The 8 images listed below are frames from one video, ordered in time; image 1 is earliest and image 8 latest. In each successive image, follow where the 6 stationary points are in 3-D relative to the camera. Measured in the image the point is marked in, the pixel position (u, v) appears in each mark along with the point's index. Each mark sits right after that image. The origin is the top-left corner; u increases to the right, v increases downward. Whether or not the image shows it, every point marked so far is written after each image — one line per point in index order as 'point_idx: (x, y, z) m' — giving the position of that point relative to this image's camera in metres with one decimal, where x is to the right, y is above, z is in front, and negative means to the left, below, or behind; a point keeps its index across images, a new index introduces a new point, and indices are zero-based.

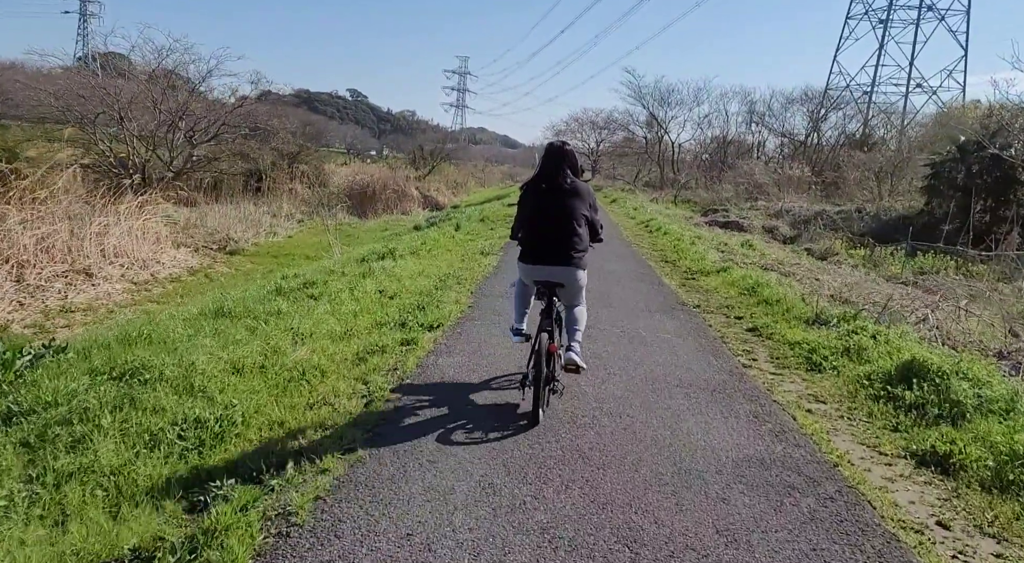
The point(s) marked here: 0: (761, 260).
0: (+5.0, +0.5, +15.8) m
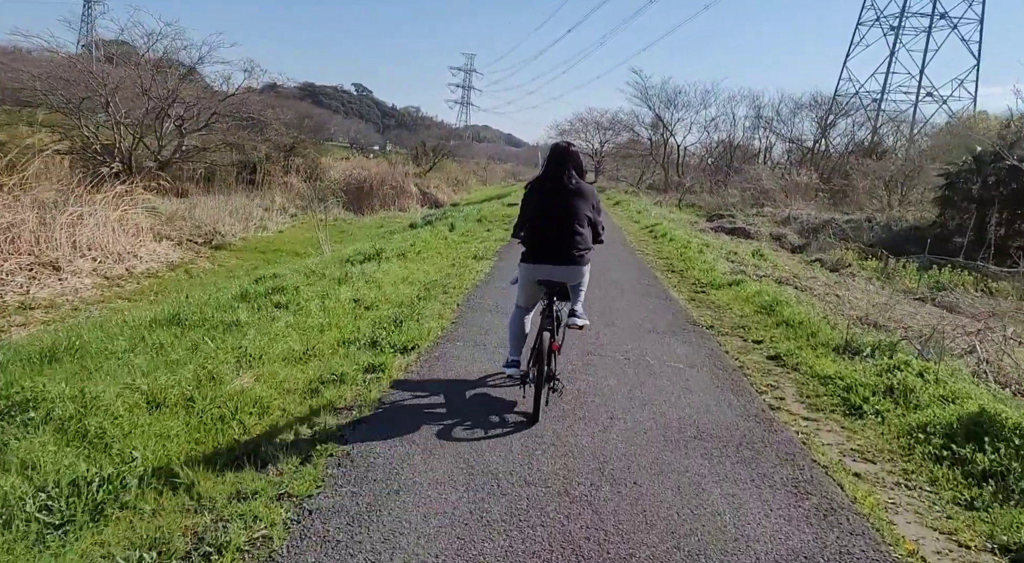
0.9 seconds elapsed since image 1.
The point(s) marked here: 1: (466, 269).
0: (+4.9, +0.2, +14.8) m
1: (-0.7, +0.2, +11.6) m
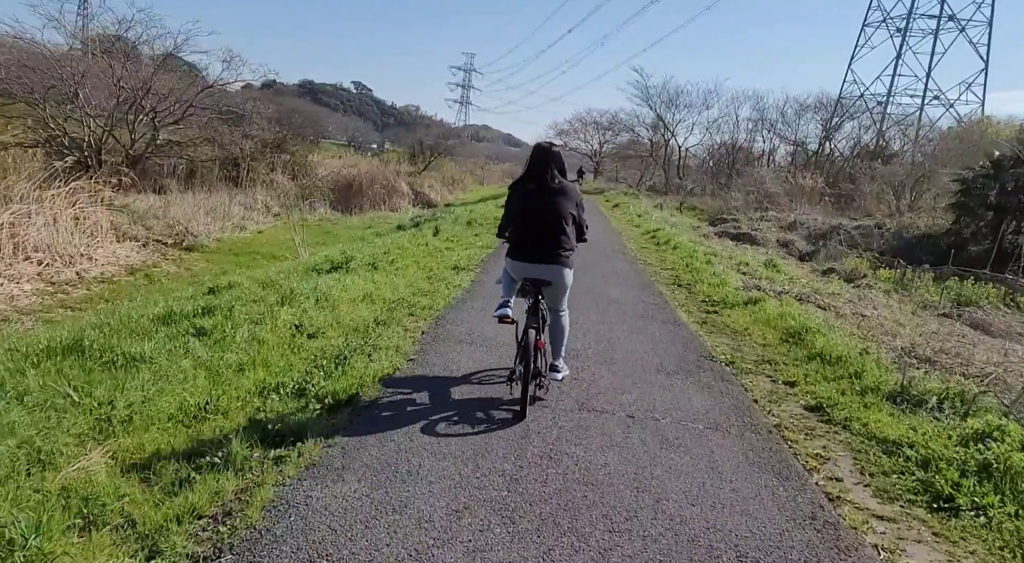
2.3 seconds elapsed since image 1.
0: (+4.7, -0.1, +13.3) m
1: (-0.9, 0.0, +10.0) m
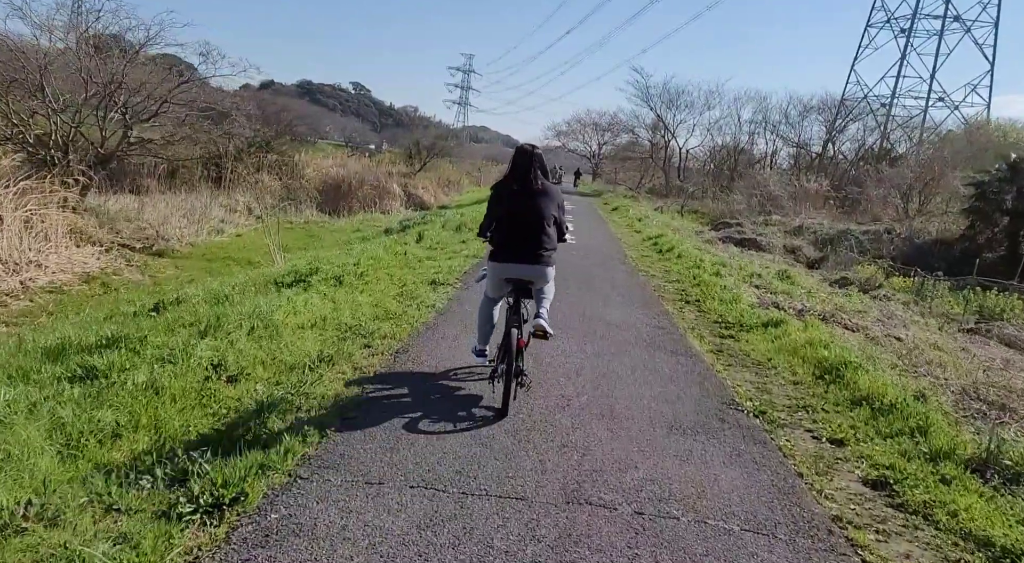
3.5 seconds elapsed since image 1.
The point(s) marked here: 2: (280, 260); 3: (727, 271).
0: (+4.5, -0.3, +11.9) m
1: (-1.1, -0.2, +8.6) m
2: (-5.4, +0.5, +18.1) m
3: (+3.9, +0.2, +14.3) m
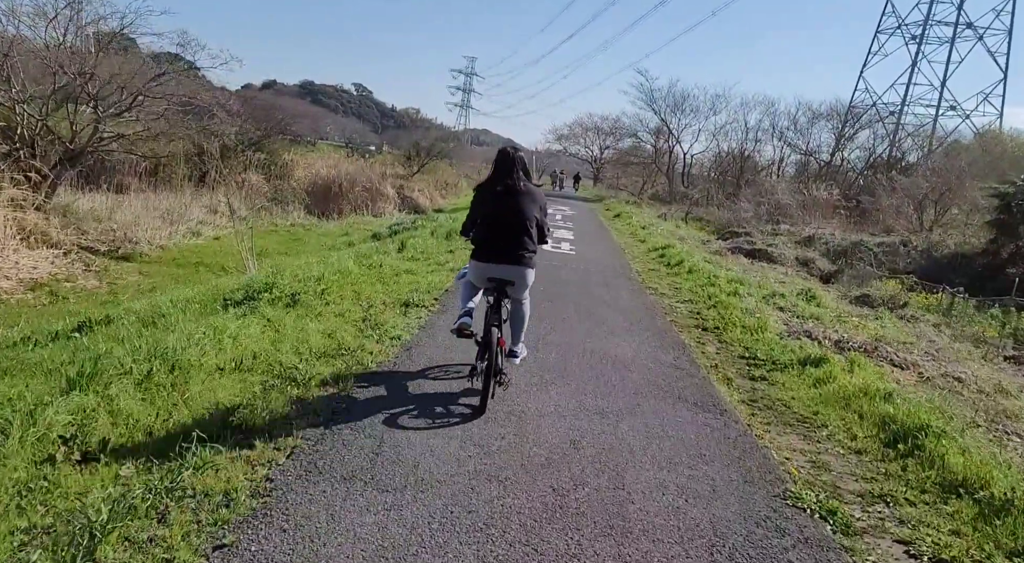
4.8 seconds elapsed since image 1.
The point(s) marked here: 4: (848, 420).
0: (+4.3, -0.6, +10.4) m
1: (-1.2, -0.5, +7.1) m
2: (-5.5, +0.3, +16.5) m
3: (+3.8, -0.1, +12.7) m
4: (+2.6, -1.0, +5.8) m
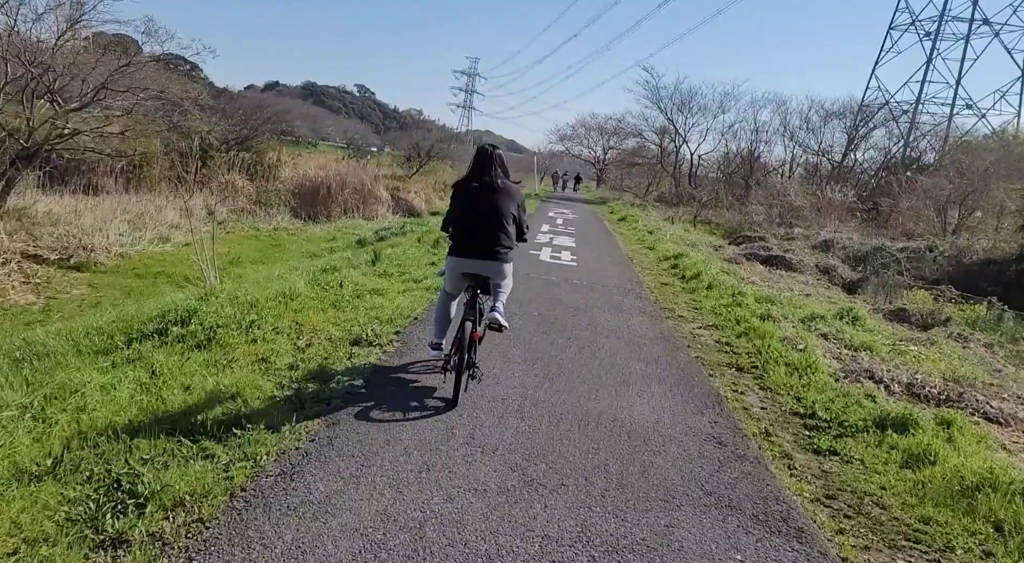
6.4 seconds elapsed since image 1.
0: (+4.2, -0.9, +8.4) m
1: (-1.4, -0.7, +5.1) m
2: (-5.6, +0.1, +14.6) m
3: (+3.7, -0.4, +10.7) m
4: (+2.4, -1.3, +3.9) m
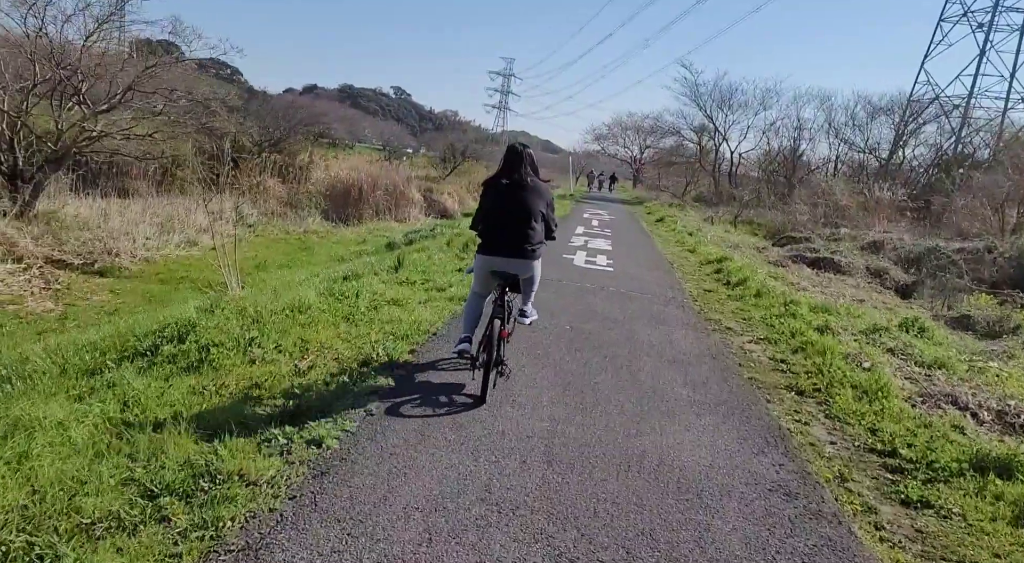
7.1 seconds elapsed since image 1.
0: (+4.5, -1.0, +7.4) m
1: (-1.3, -0.8, +4.4) m
2: (-5.0, 0.0, +14.1) m
3: (+4.1, -0.5, +9.8) m
4: (+2.5, -1.4, +3.0) m
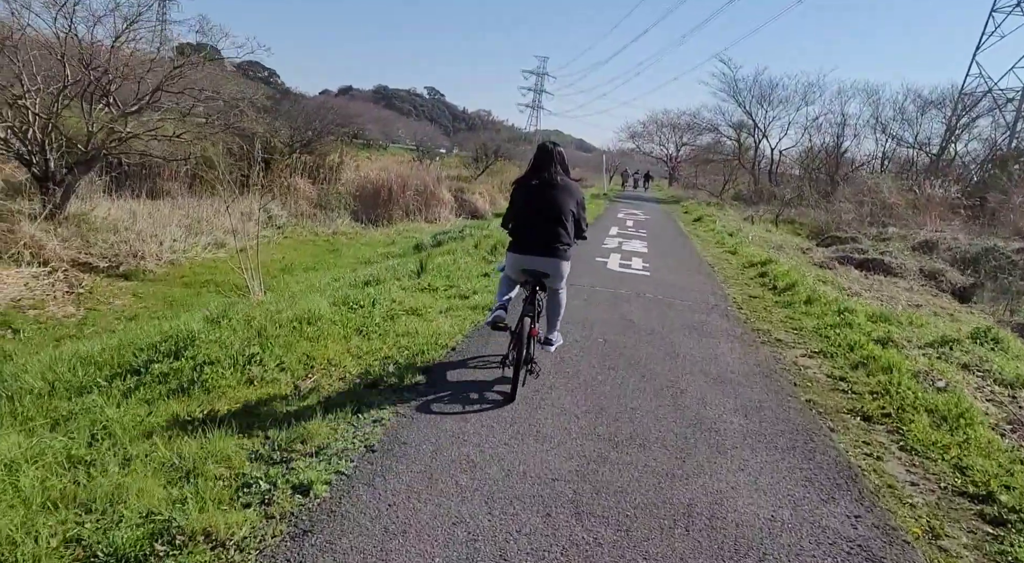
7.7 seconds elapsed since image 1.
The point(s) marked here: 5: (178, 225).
0: (+4.7, -1.0, +6.5) m
1: (-1.1, -0.9, +3.8) m
2: (-4.5, -0.1, +13.6) m
3: (+4.4, -0.6, +8.9) m
4: (+2.5, -1.5, +2.2) m
5: (-8.6, +1.4, +19.8) m
